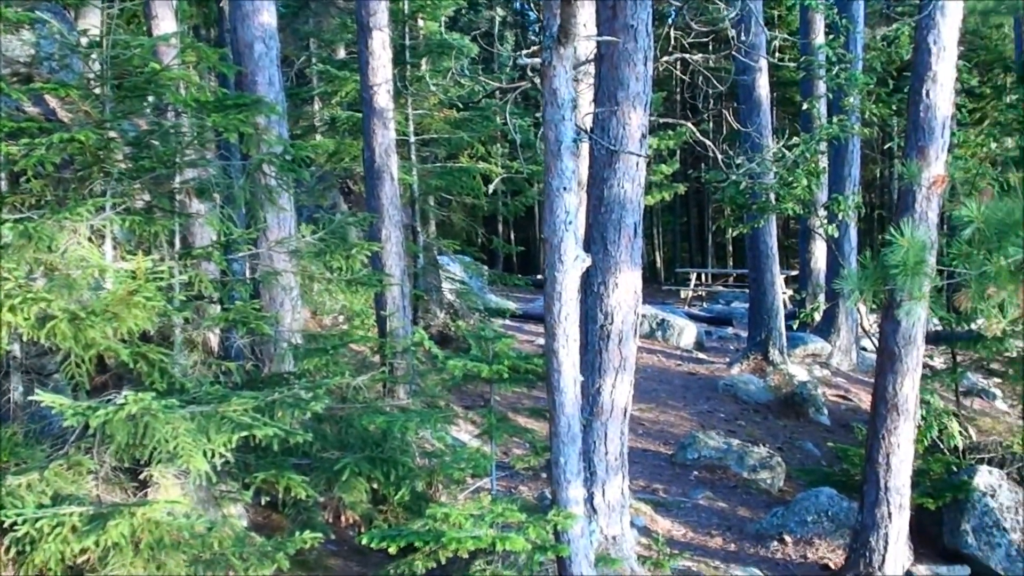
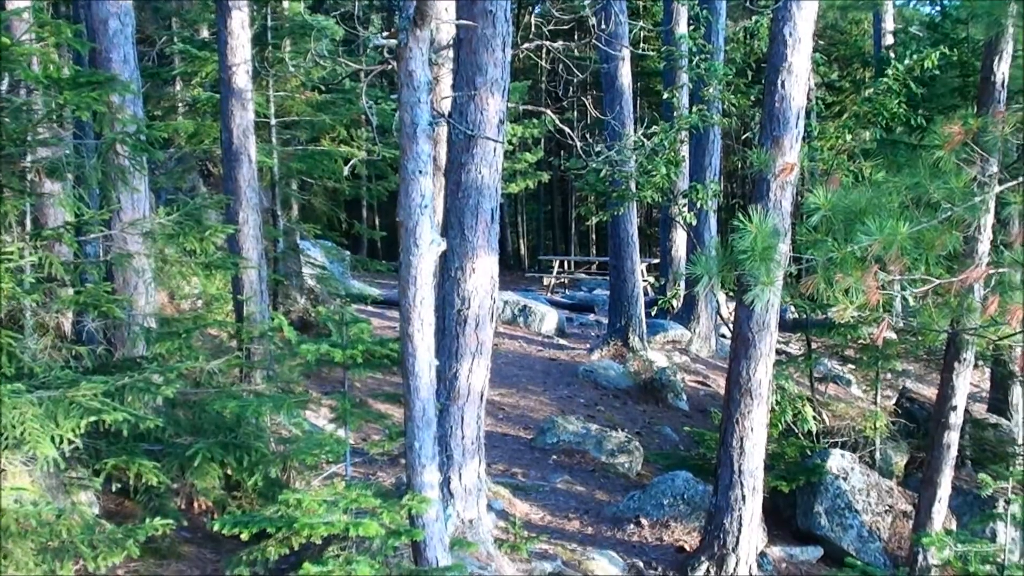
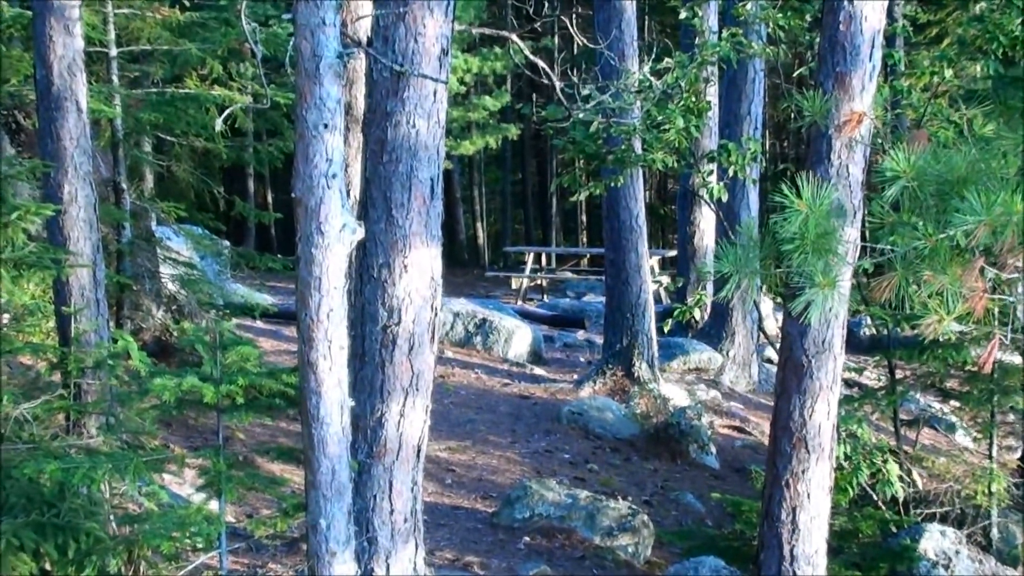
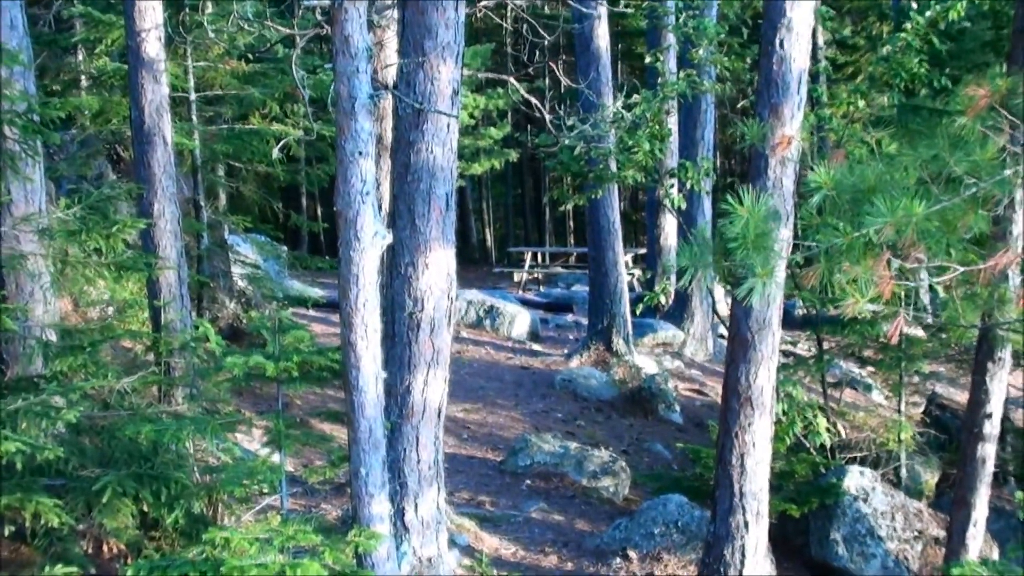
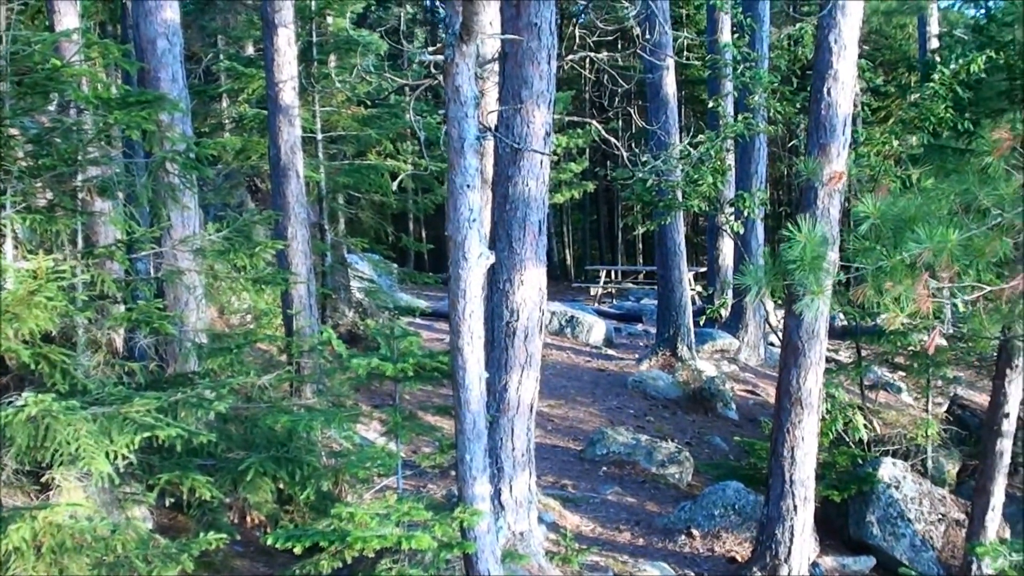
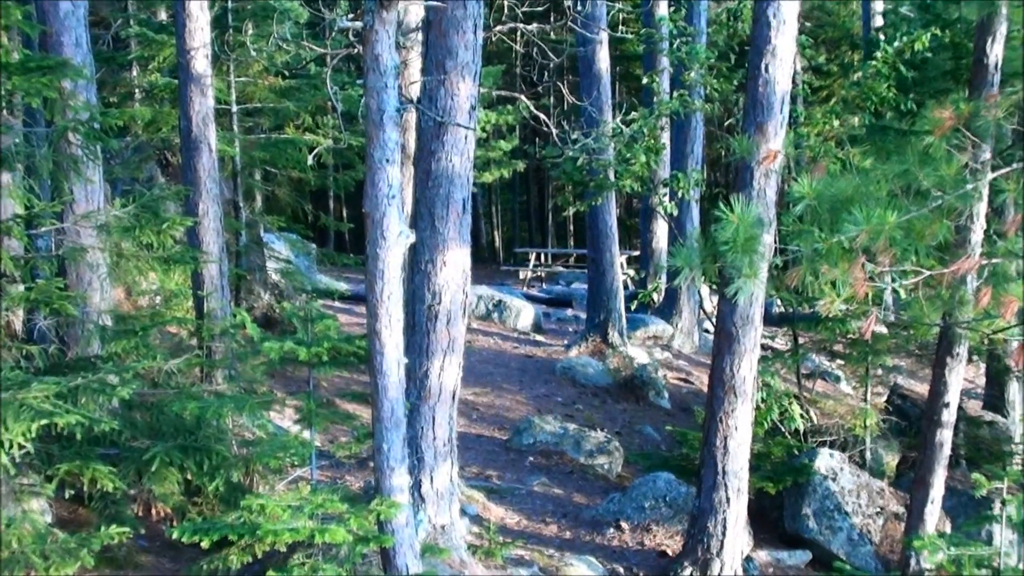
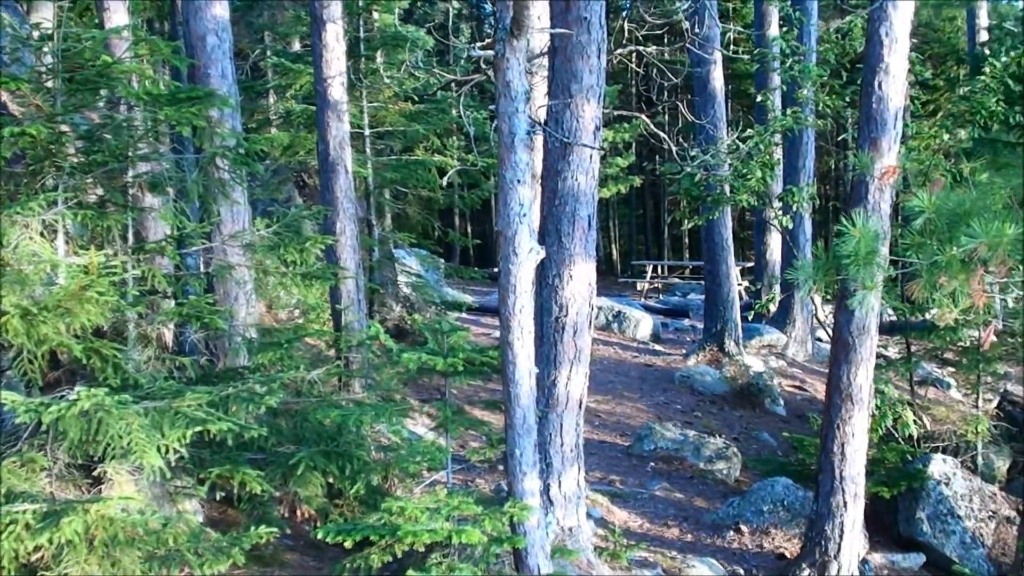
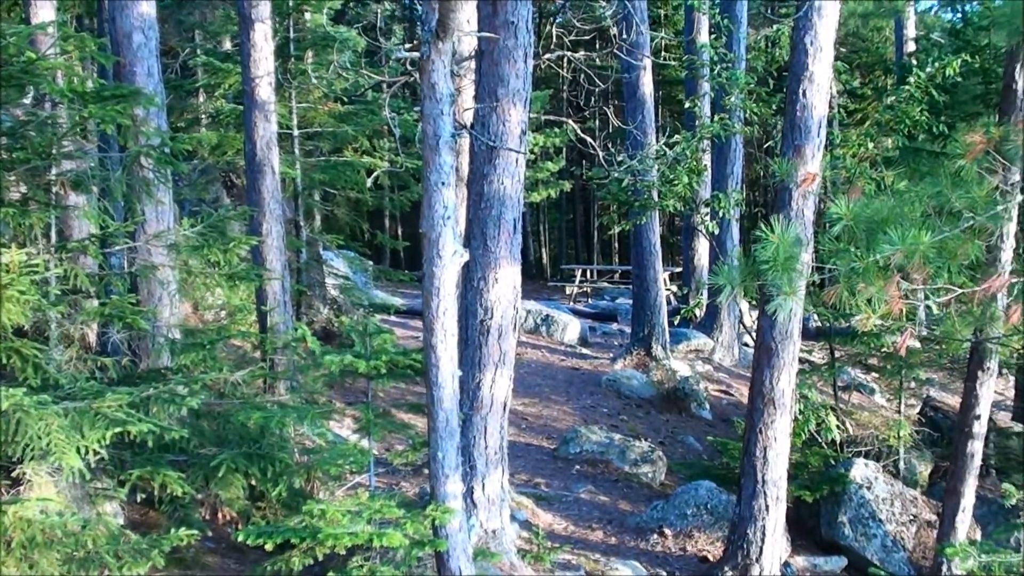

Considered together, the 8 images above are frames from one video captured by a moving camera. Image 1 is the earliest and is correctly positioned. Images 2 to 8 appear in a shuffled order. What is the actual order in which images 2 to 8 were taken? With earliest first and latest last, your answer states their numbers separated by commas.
7, 5, 8, 2, 6, 4, 3
